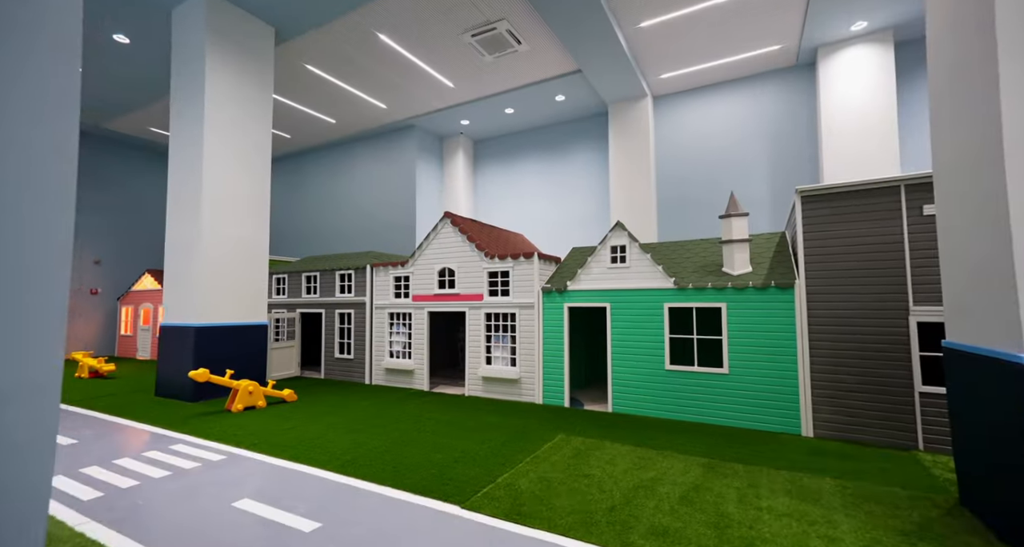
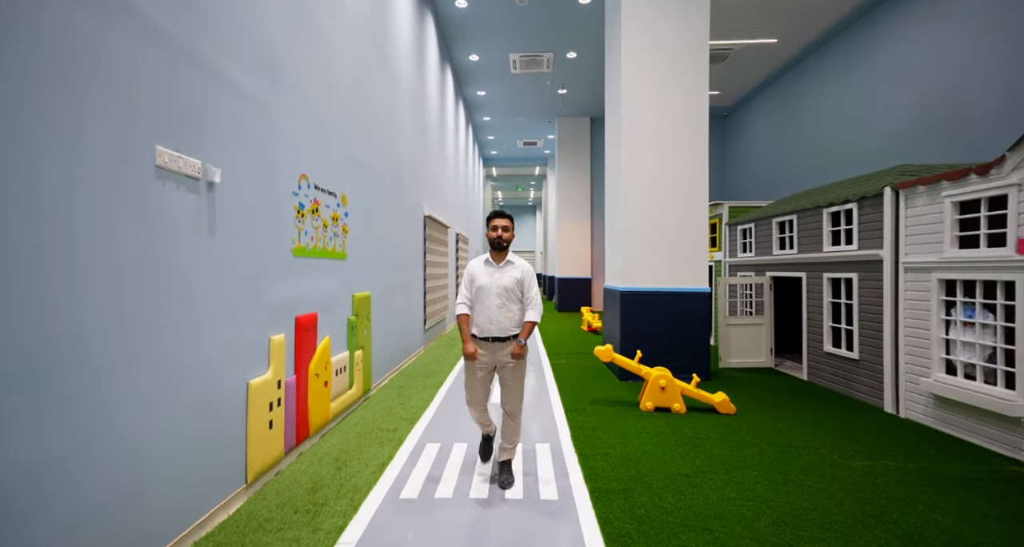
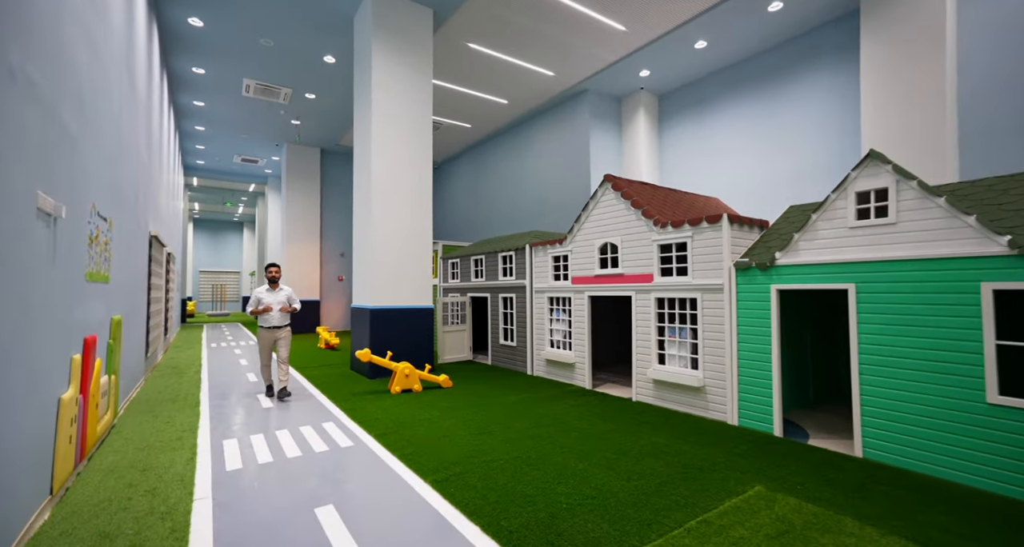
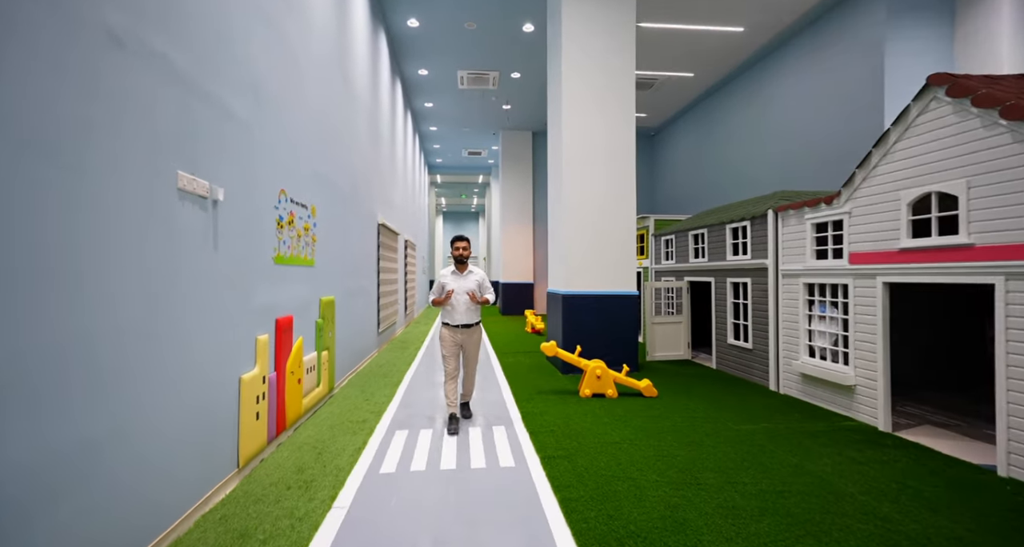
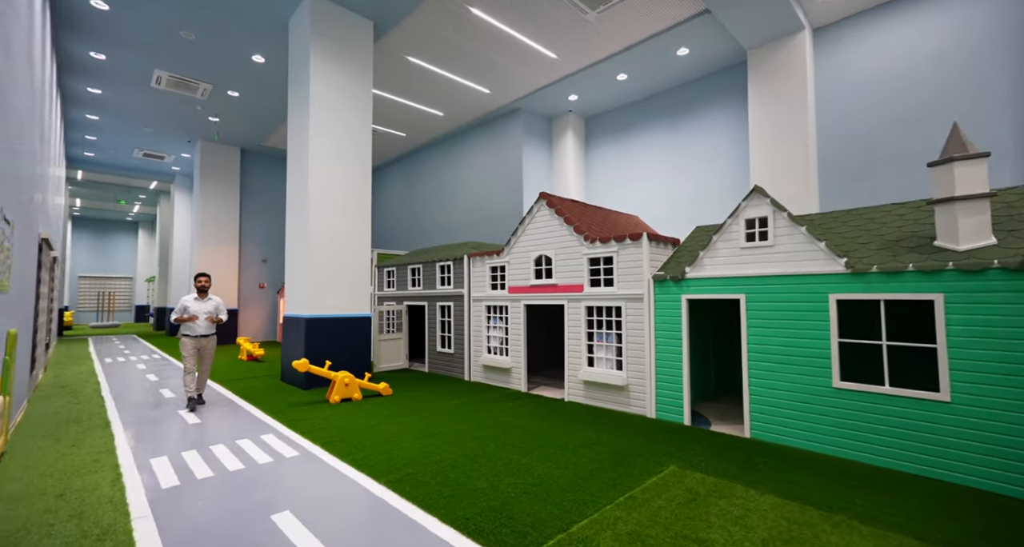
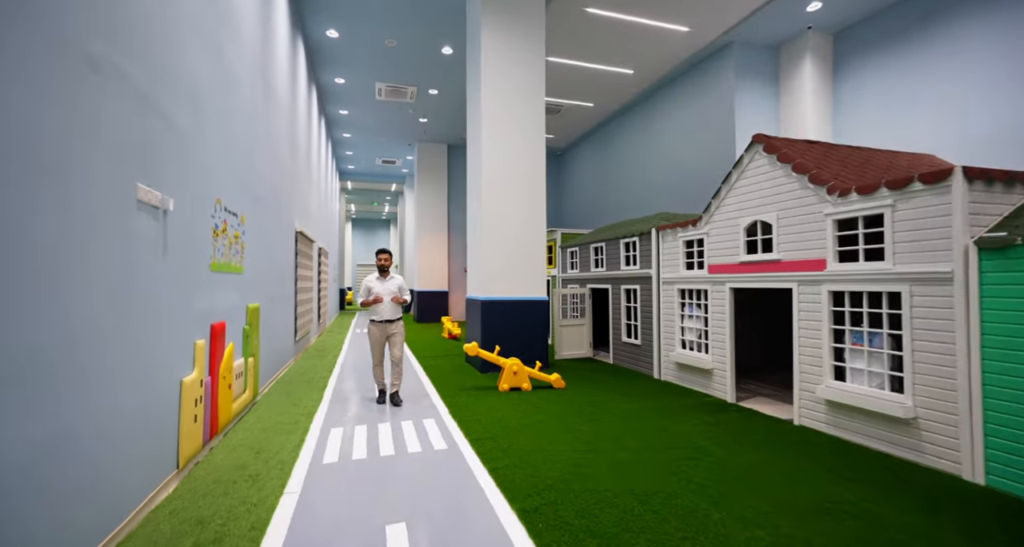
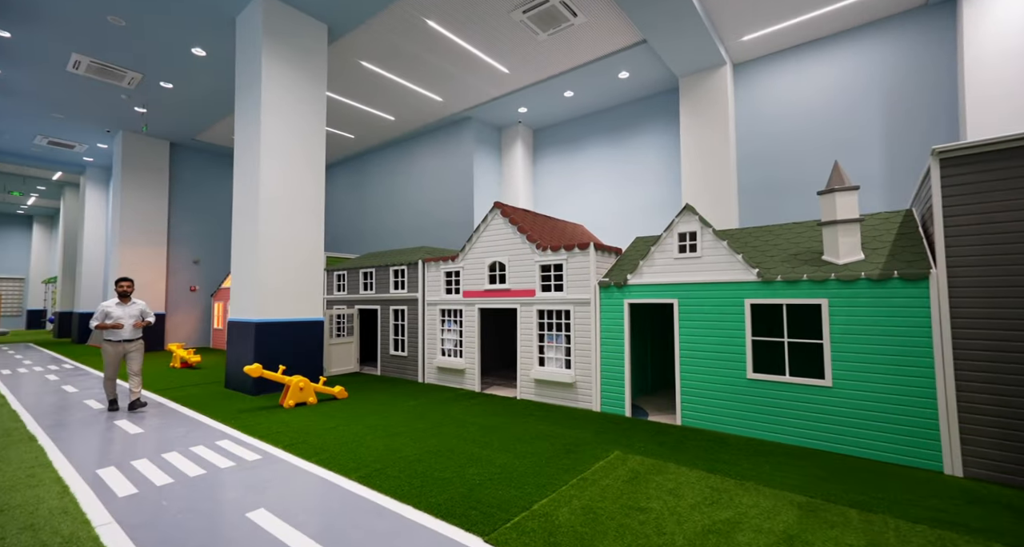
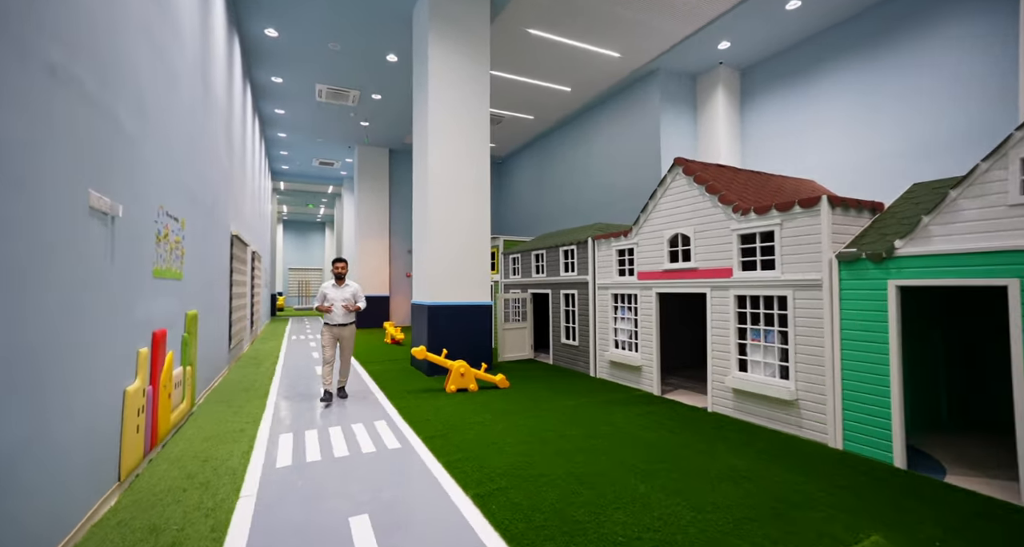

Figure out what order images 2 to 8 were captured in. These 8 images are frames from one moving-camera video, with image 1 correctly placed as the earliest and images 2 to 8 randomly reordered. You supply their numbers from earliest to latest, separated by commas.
7, 5, 3, 8, 6, 4, 2
